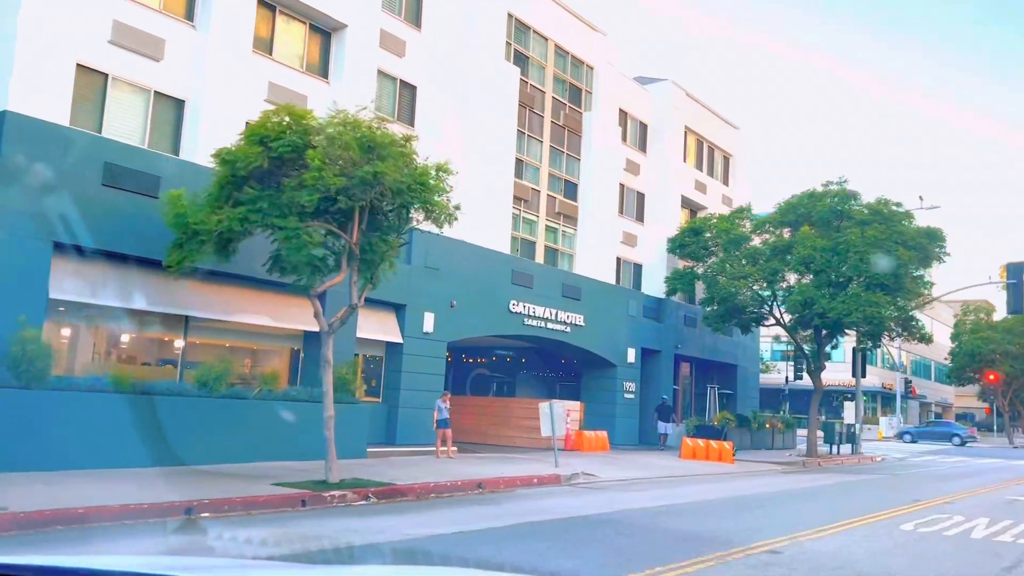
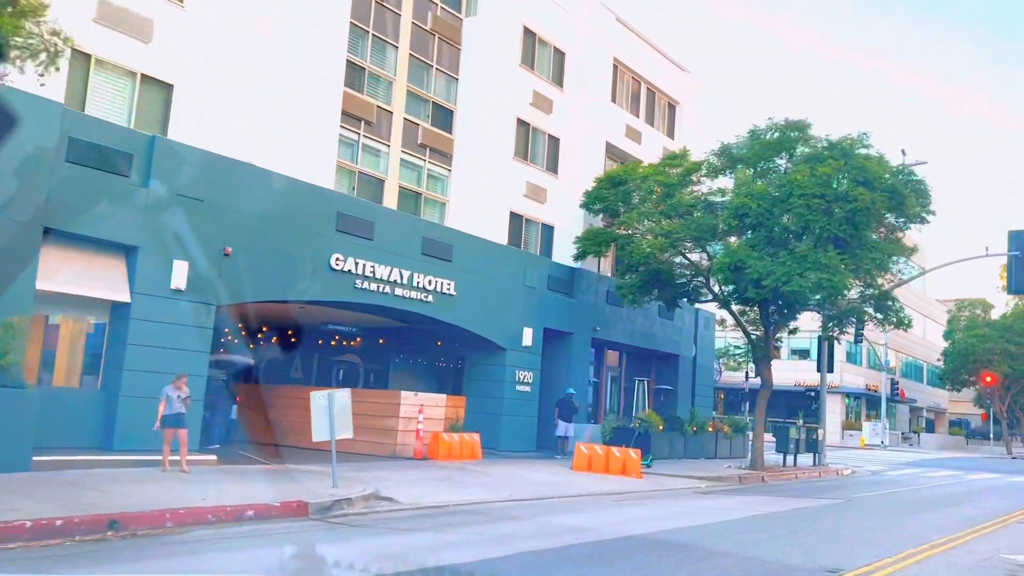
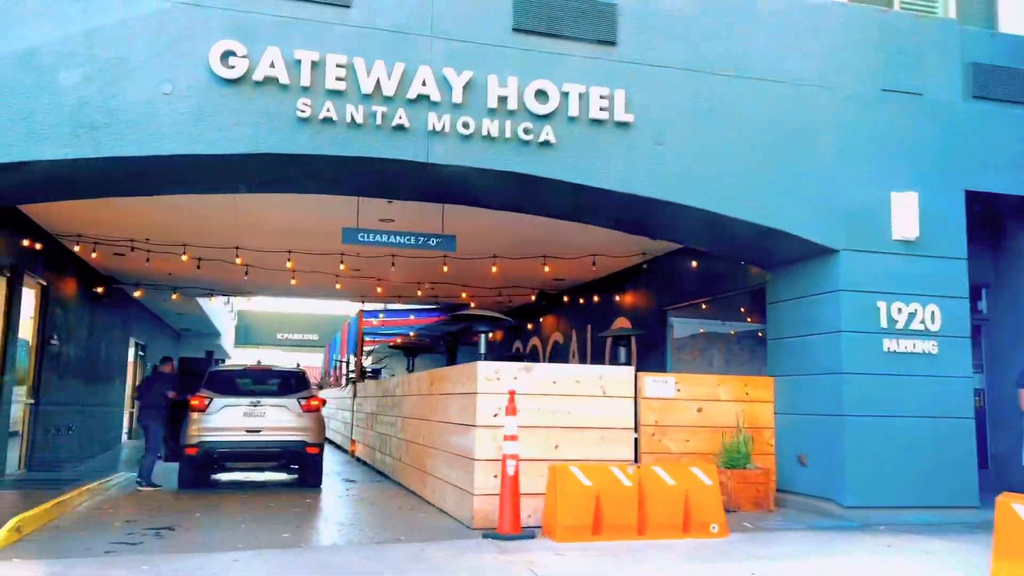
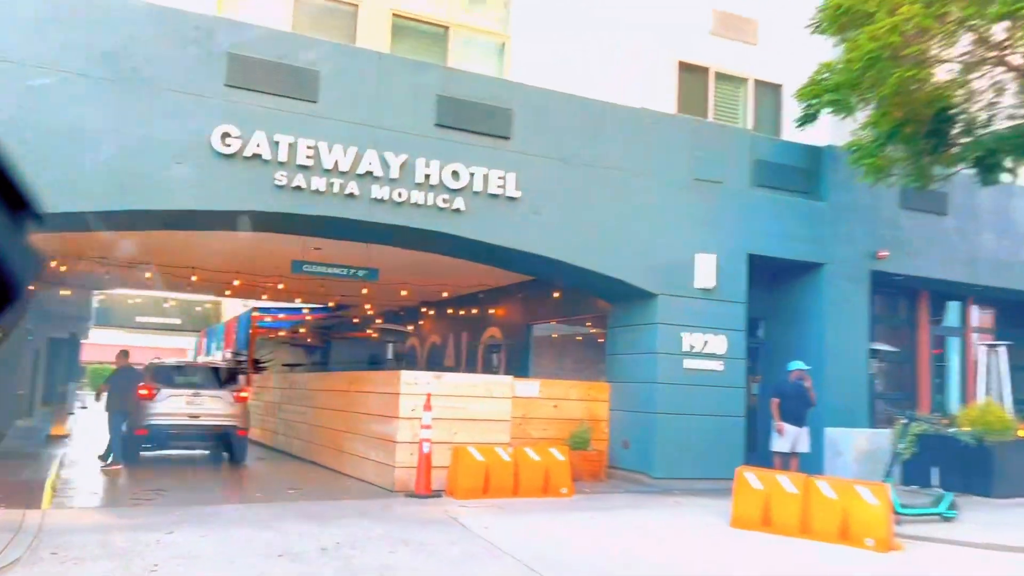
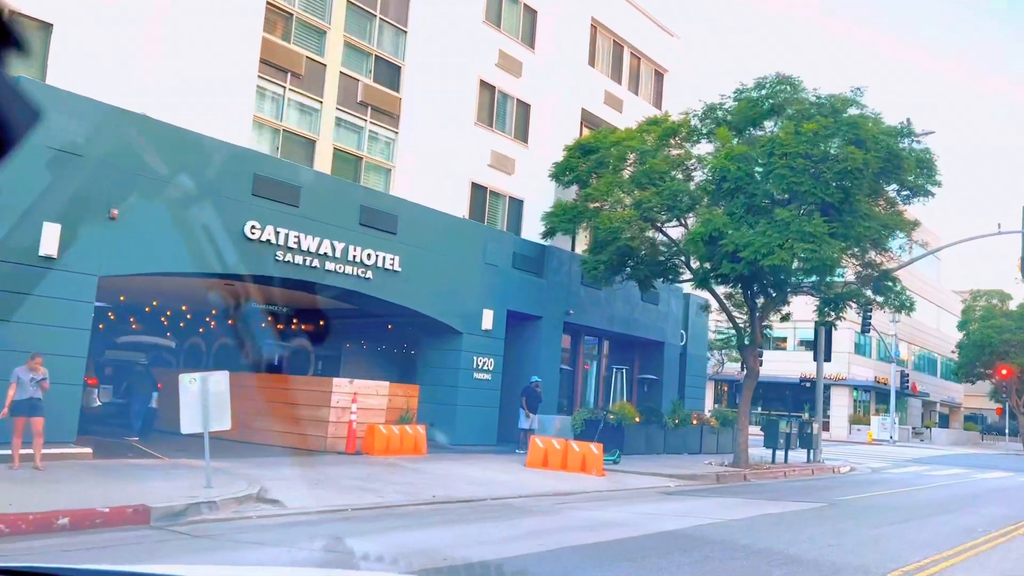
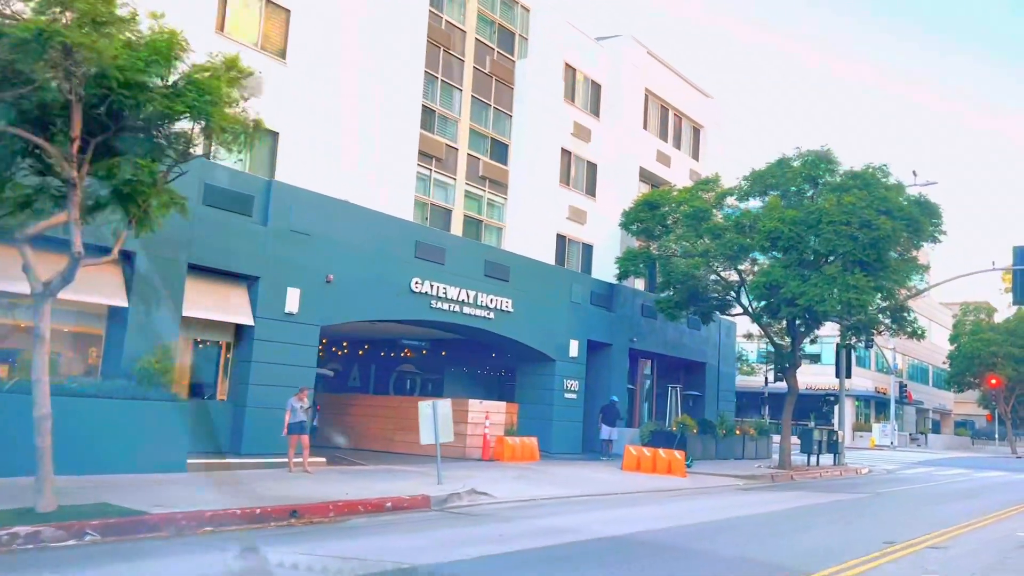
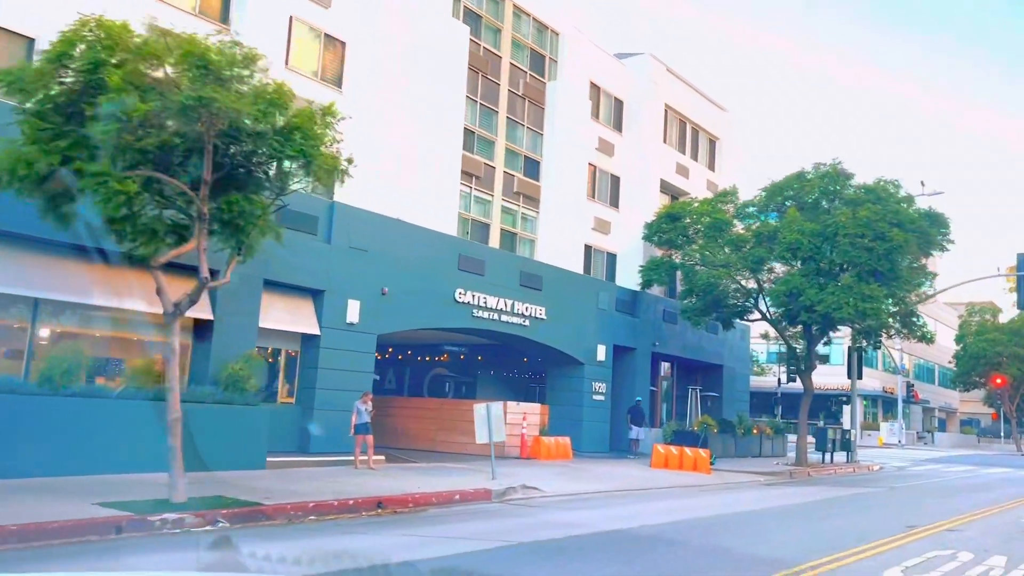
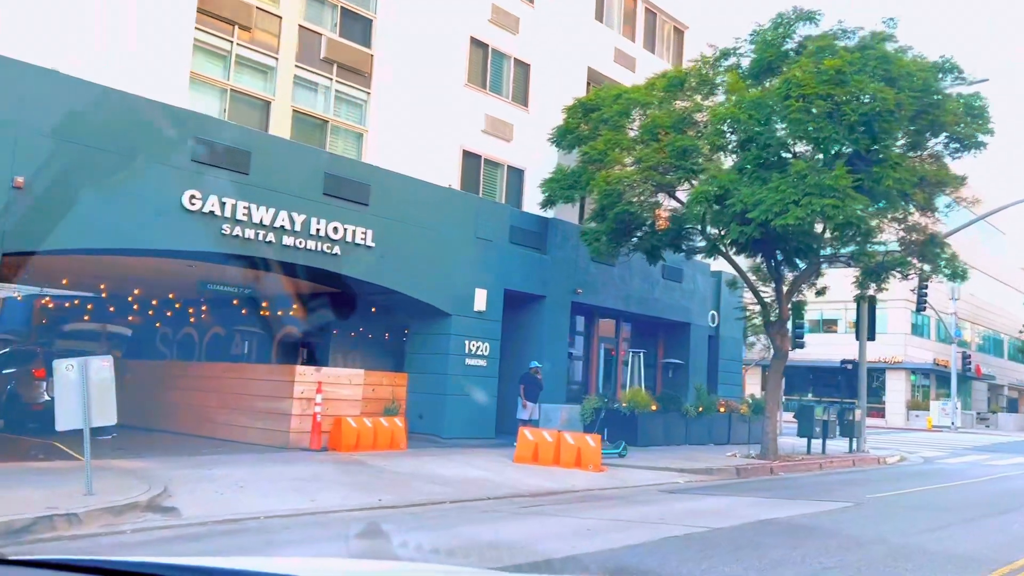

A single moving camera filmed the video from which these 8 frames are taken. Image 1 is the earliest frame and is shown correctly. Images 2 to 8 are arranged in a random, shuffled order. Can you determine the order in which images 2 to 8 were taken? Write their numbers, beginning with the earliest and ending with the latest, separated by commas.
7, 6, 2, 5, 8, 4, 3
